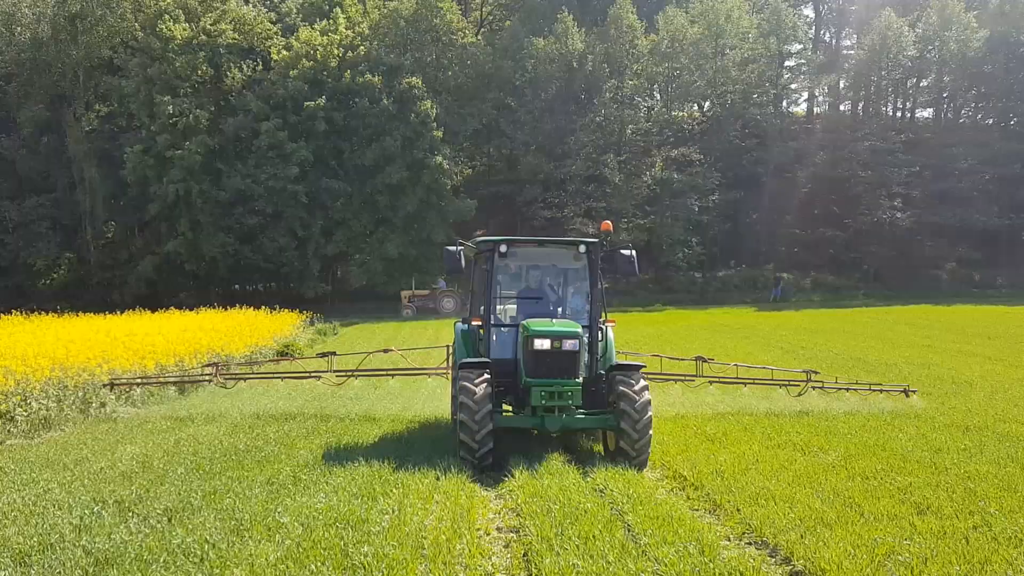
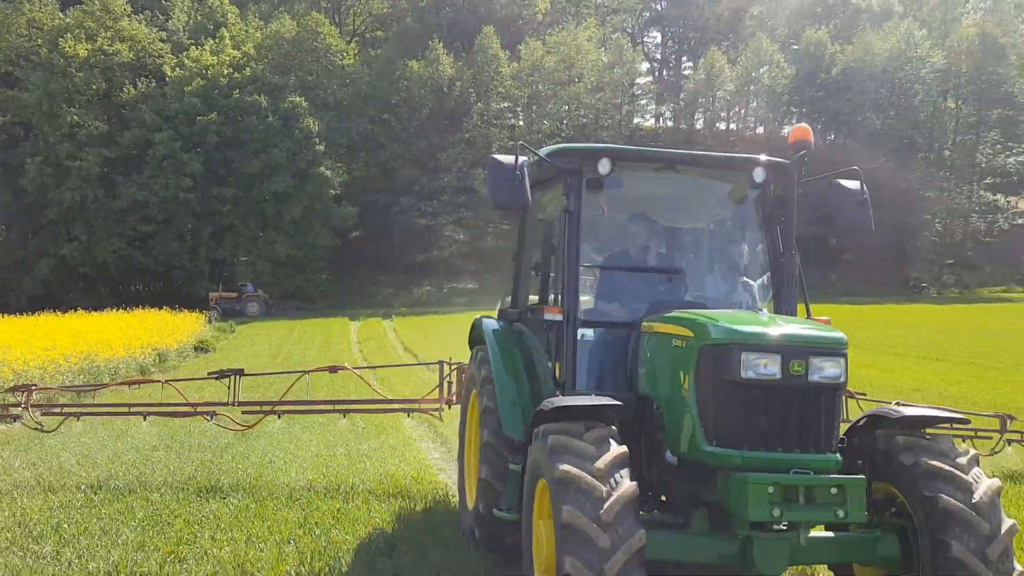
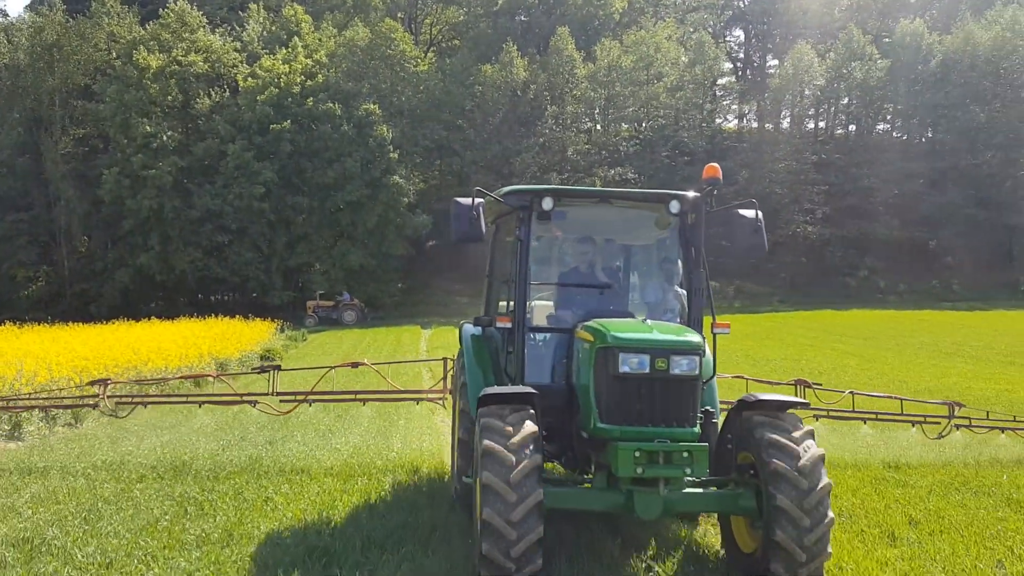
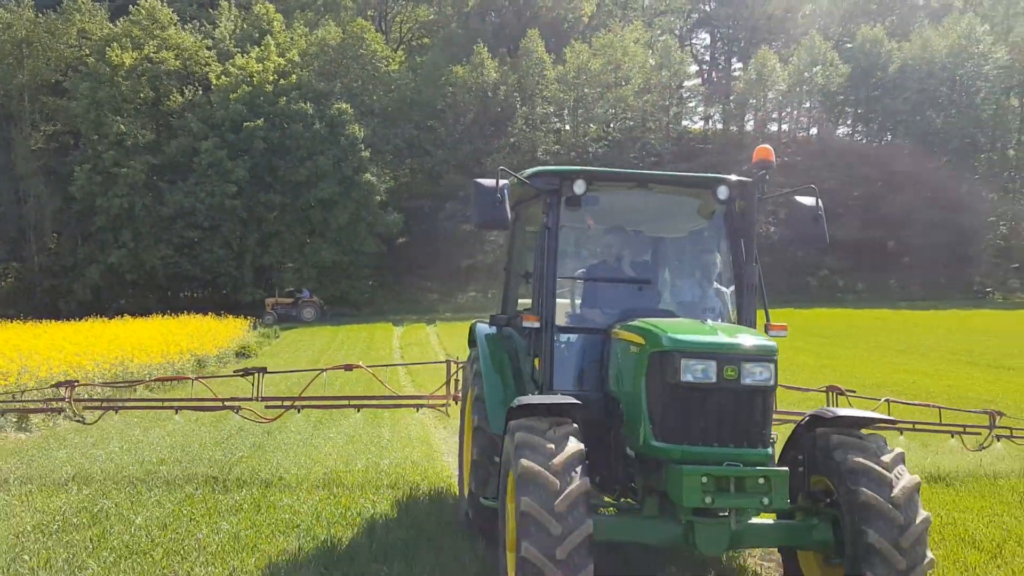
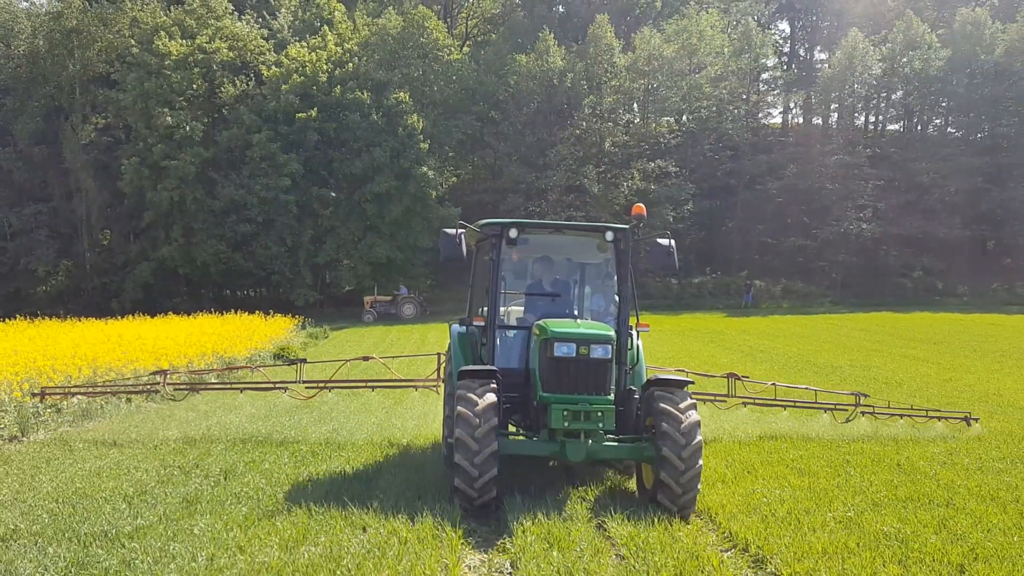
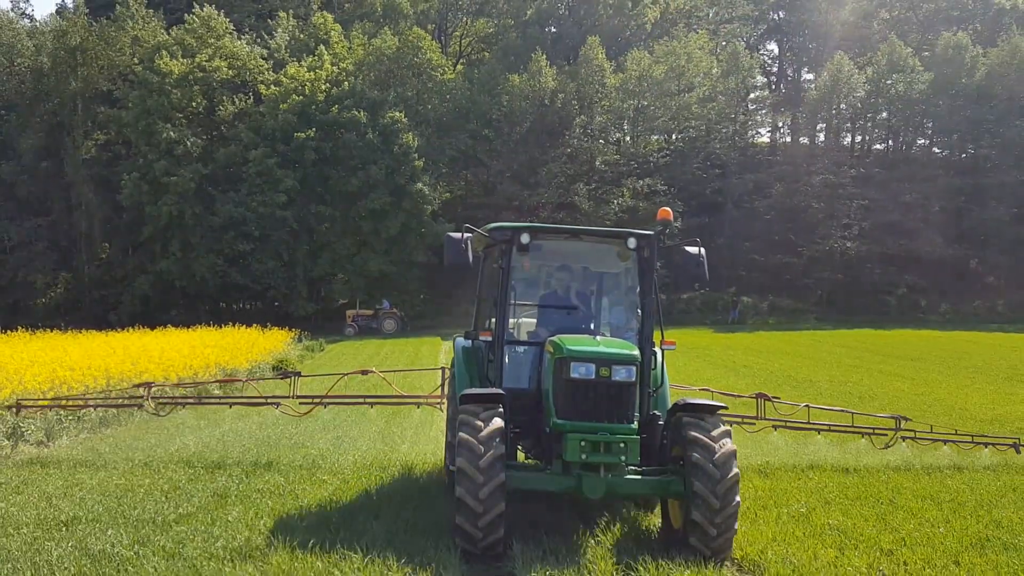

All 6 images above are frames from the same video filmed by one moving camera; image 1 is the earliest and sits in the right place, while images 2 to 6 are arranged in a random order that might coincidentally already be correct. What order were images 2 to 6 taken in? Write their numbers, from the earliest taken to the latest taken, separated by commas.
5, 6, 3, 4, 2
